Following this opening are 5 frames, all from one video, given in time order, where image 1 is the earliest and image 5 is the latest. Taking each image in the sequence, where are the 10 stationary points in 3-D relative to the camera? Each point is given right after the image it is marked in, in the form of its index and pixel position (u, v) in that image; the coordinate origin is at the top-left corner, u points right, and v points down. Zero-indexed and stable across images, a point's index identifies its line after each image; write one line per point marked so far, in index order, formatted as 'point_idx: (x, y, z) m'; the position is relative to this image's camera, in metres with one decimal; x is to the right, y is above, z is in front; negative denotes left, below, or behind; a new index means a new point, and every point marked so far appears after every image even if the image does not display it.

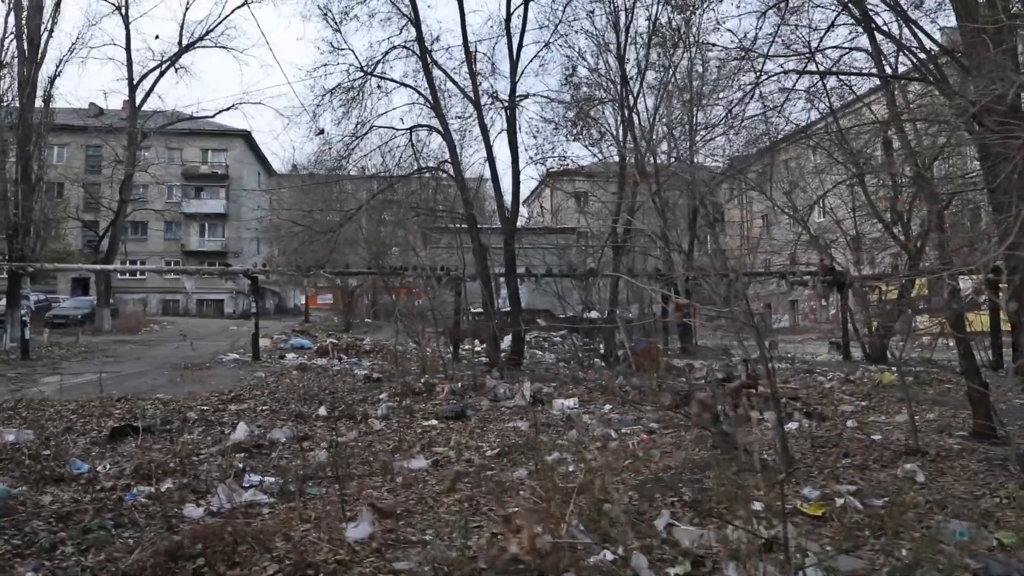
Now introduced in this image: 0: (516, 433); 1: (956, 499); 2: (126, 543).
0: (0.0, -1.2, +6.0) m
1: (+2.2, -1.1, +3.8) m
2: (-1.8, -1.1, +3.4) m
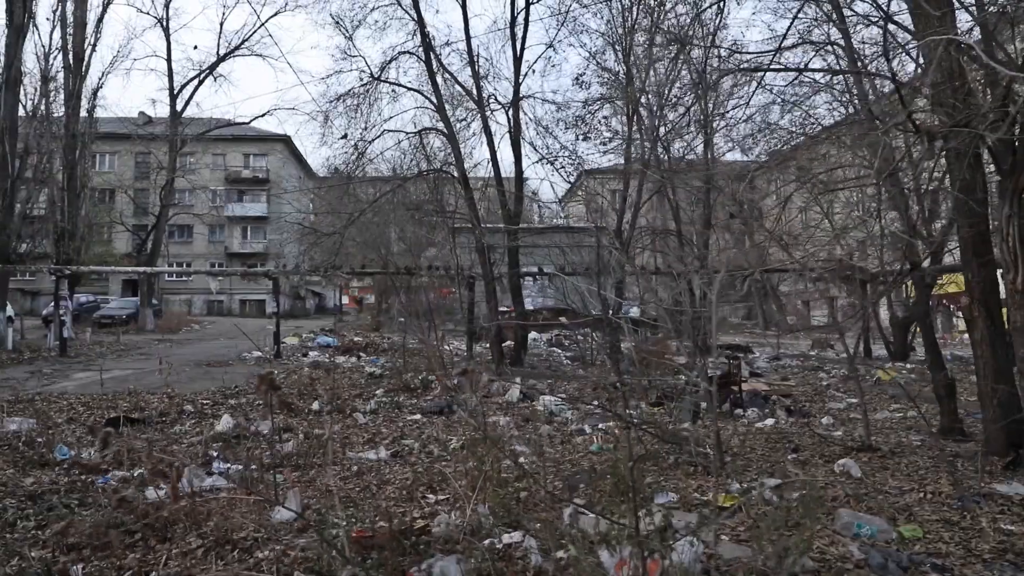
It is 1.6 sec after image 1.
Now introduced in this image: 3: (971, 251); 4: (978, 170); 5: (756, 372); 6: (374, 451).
0: (-0.2, -1.1, +6.2) m
1: (+1.9, -1.0, +3.8) m
2: (-2.1, -1.1, +3.7) m
3: (+2.7, +0.2, +4.5) m
4: (+2.7, +0.7, +4.4) m
5: (+3.1, -1.1, +9.6) m
6: (-1.0, -1.1, +5.3) m
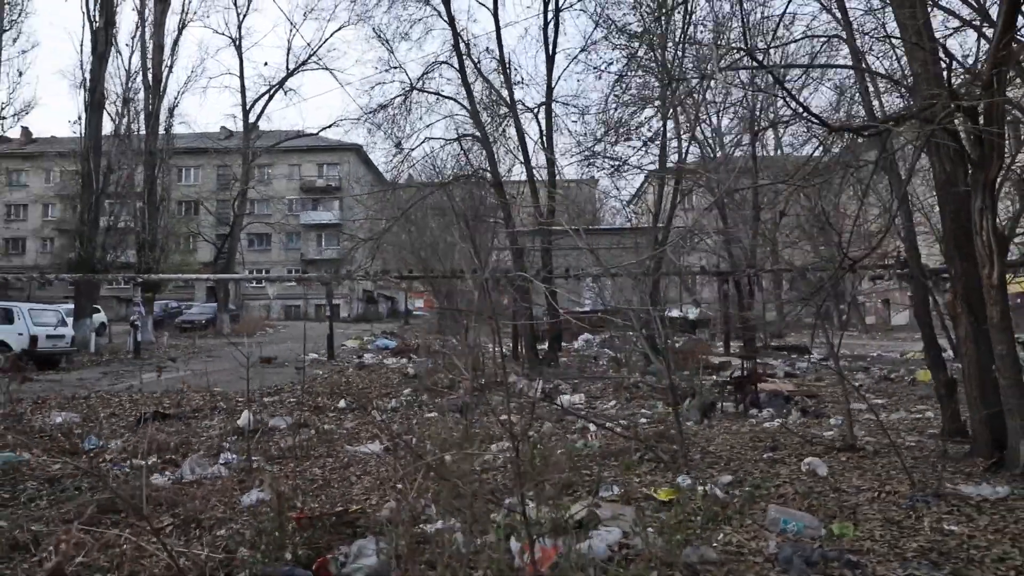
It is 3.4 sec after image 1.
0: (-0.1, -1.2, +6.4) m
1: (+1.6, -1.0, +3.8) m
2: (-2.4, -1.1, +4.1) m
3: (+2.6, +0.2, +4.4) m
4: (+2.5, +0.7, +4.3) m
5: (+3.5, -1.0, +9.4) m
6: (-1.0, -1.2, +5.6) m
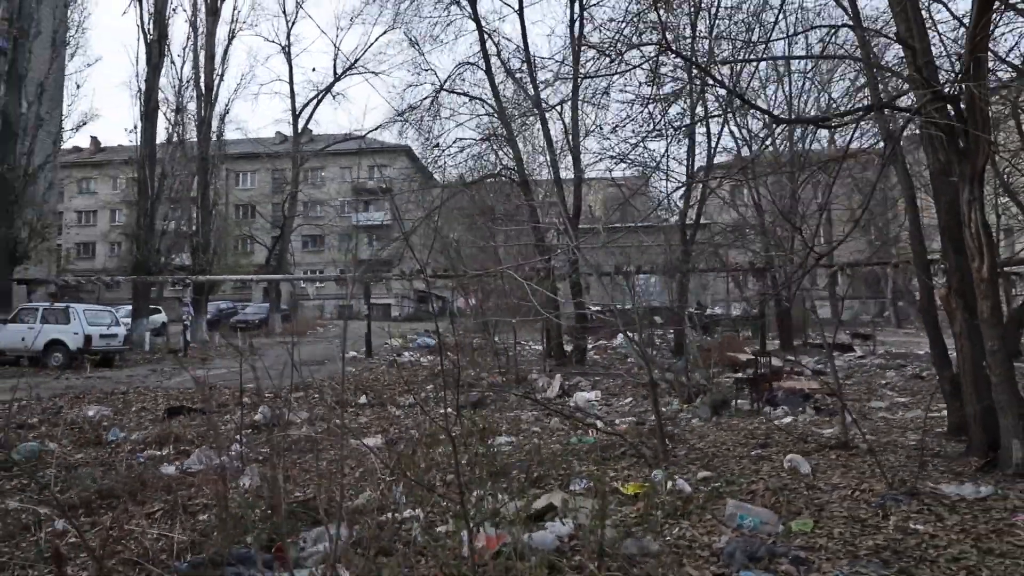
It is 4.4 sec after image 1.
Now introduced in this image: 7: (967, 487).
0: (-0.1, -1.1, +6.5) m
1: (+1.5, -1.0, +3.8) m
2: (-2.5, -1.1, +4.4) m
3: (+2.5, +0.3, +4.3) m
4: (+2.4, +0.7, +4.2) m
5: (+3.8, -1.0, +9.2) m
6: (-1.0, -1.1, +5.7) m
7: (+2.2, -1.0, +3.7) m
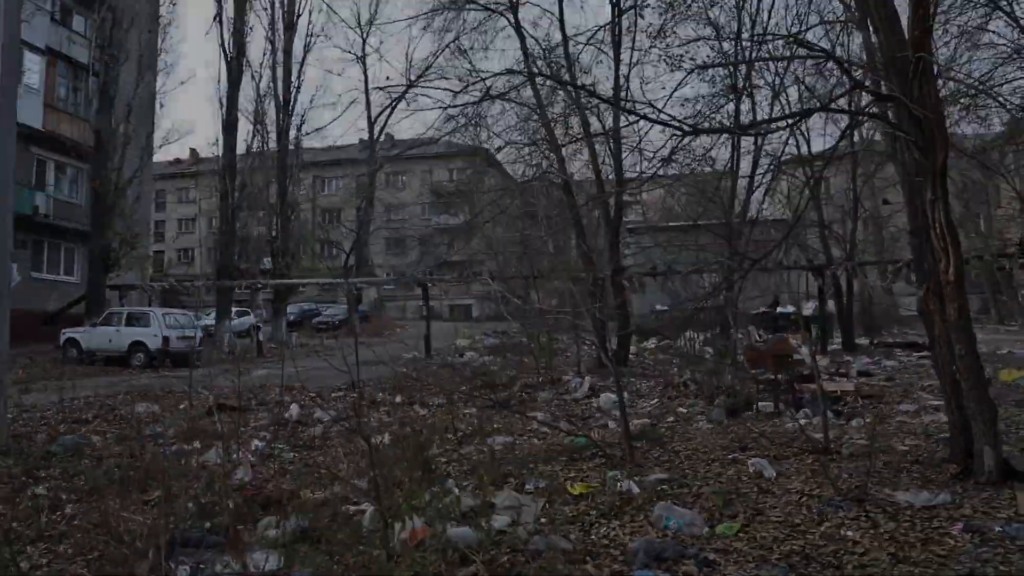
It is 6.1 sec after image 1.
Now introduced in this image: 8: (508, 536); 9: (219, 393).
0: (+0.1, -1.2, +6.7) m
1: (+1.2, -1.0, +3.8) m
2: (-2.6, -1.2, +4.9) m
3: (+2.3, +0.3, +4.2) m
4: (+2.2, +0.7, +4.0) m
5: (+4.2, -1.0, +8.8) m
6: (-1.0, -1.2, +6.0) m
7: (+2.0, -1.0, +3.6) m
8: (0.0, -1.1, +3.2) m
9: (-3.3, -1.2, +8.7) m
